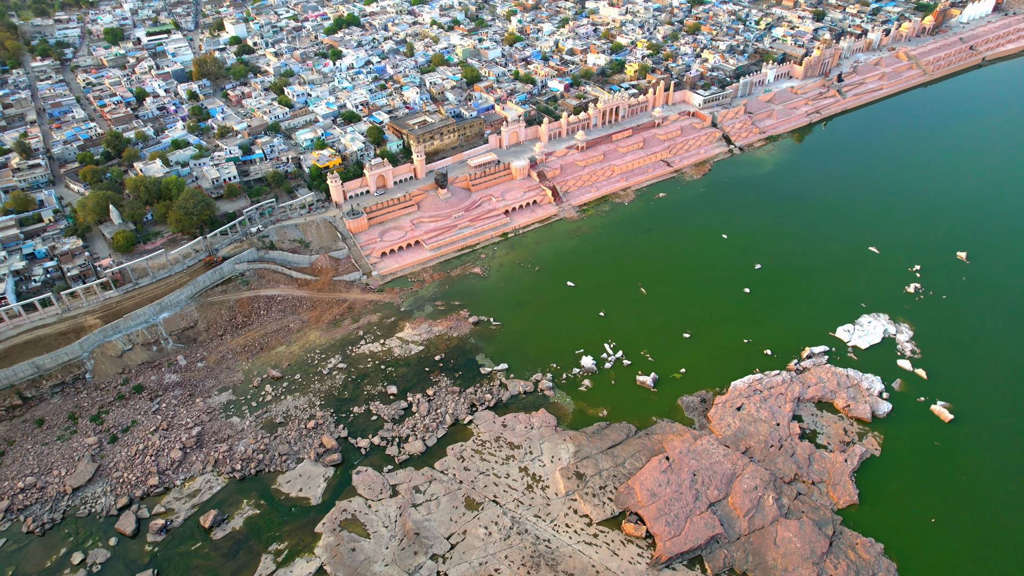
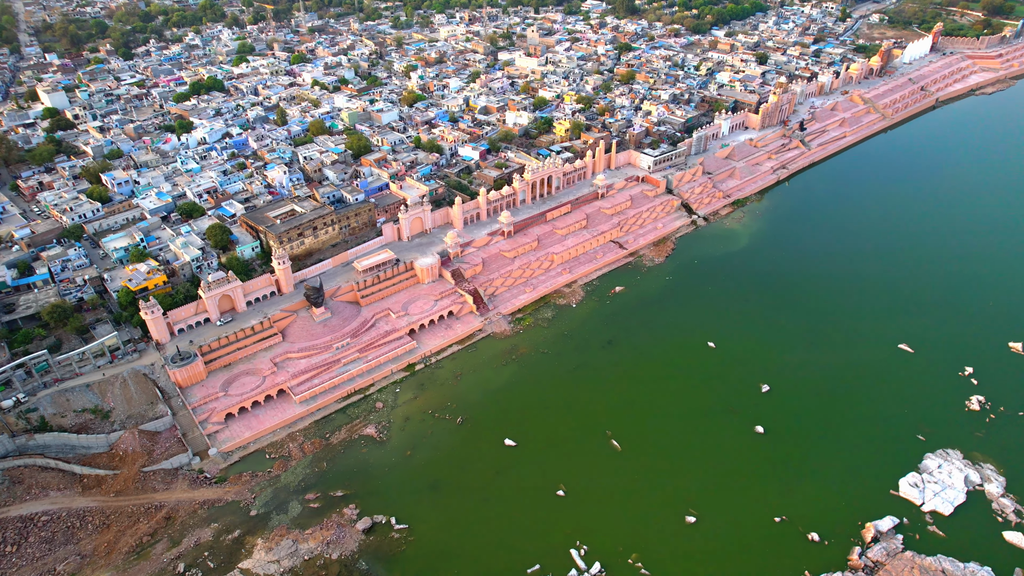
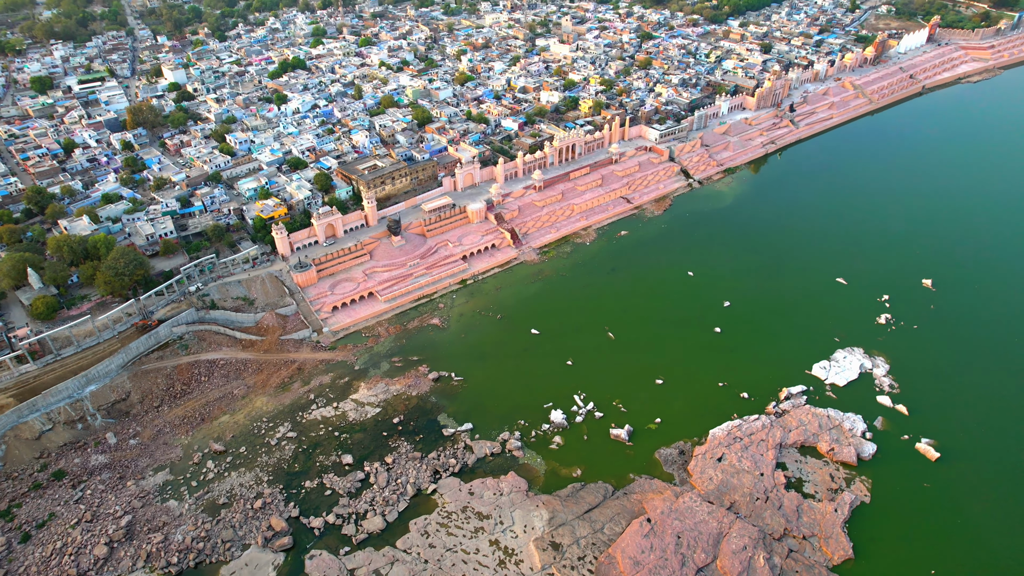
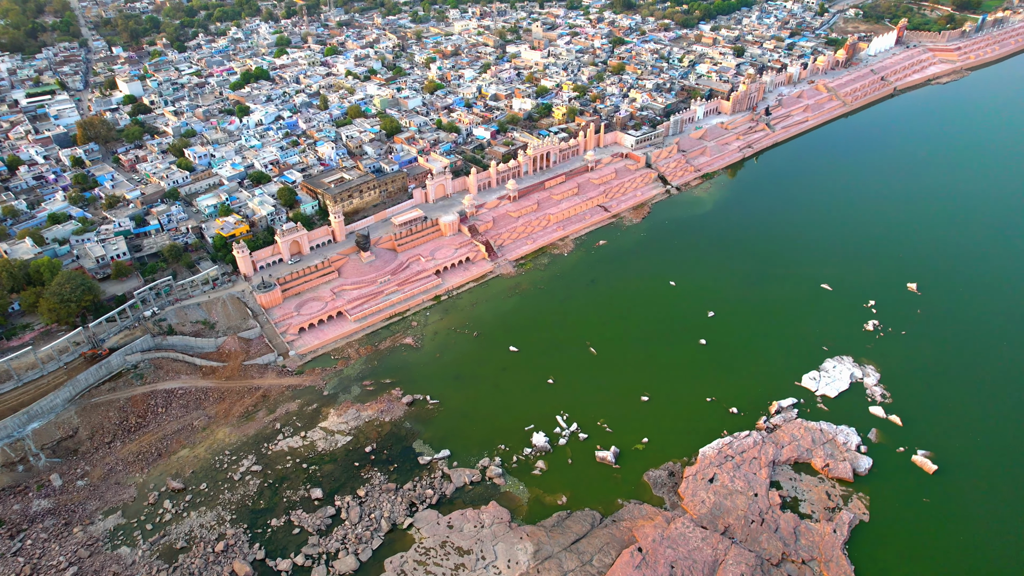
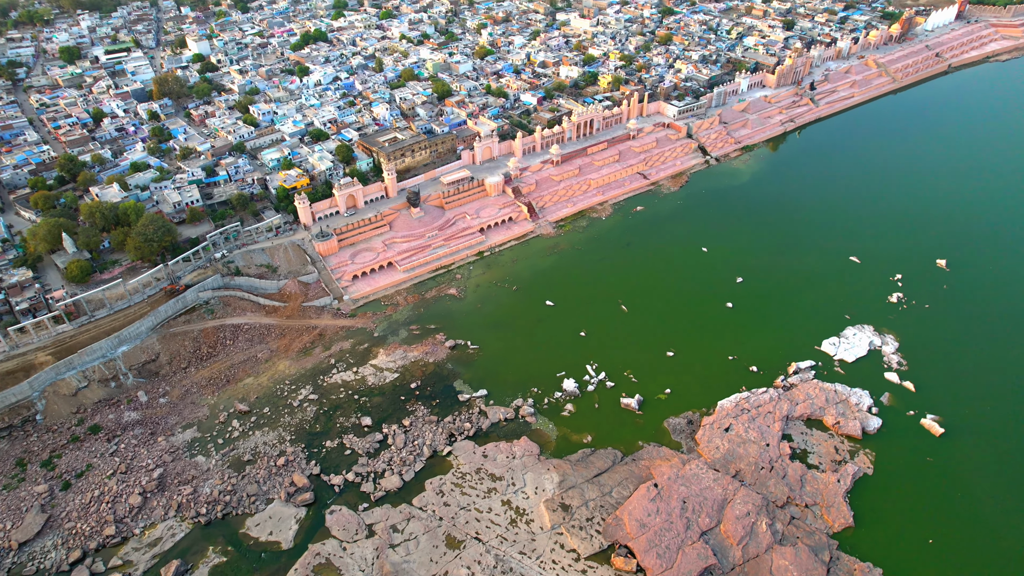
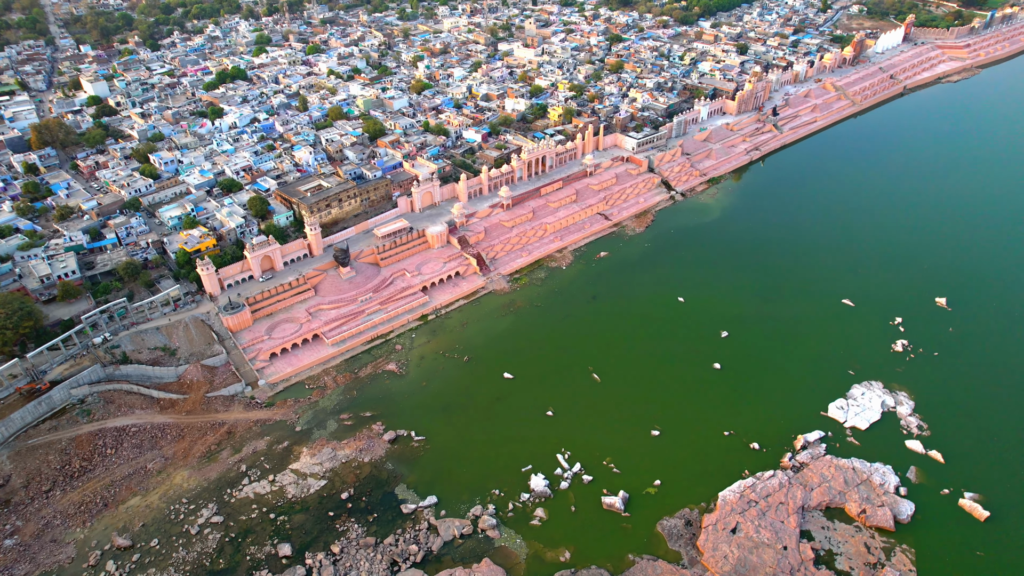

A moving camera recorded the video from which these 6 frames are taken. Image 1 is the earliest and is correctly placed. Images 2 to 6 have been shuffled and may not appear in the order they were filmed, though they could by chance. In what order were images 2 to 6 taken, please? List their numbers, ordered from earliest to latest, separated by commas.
5, 3, 4, 6, 2
